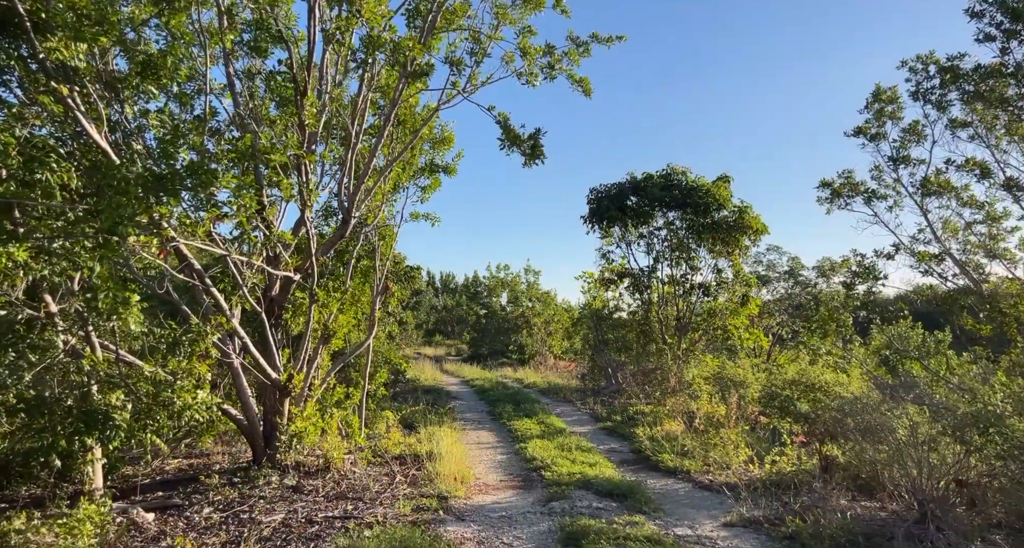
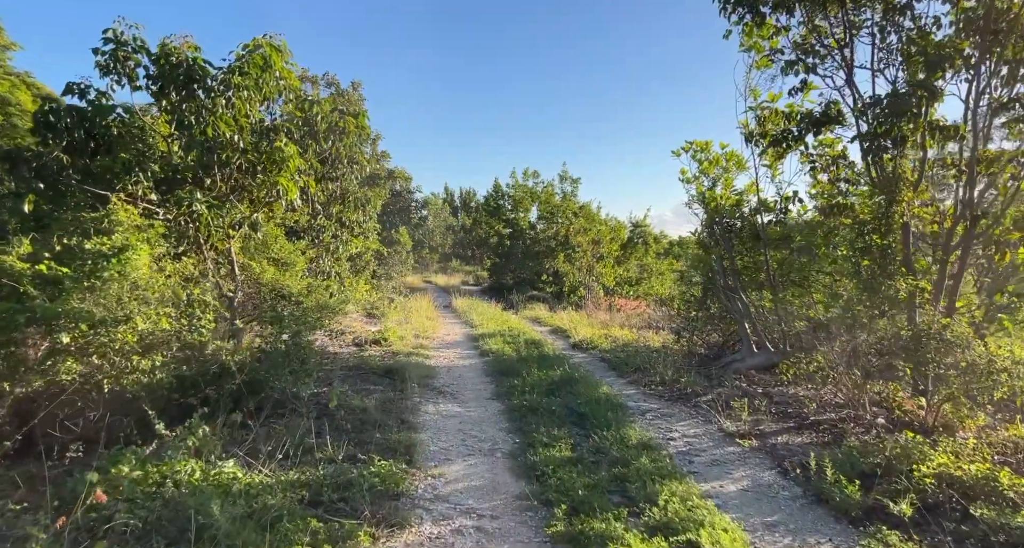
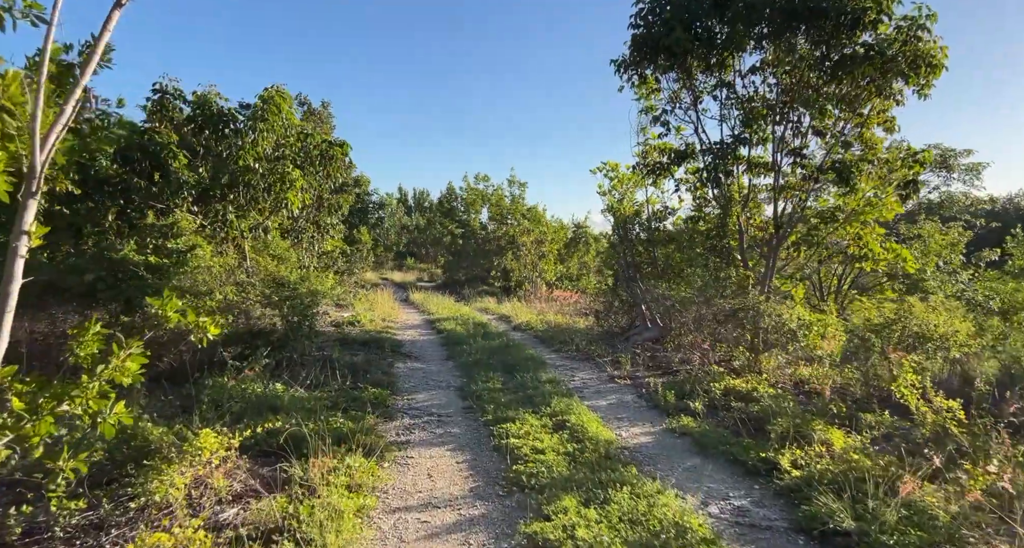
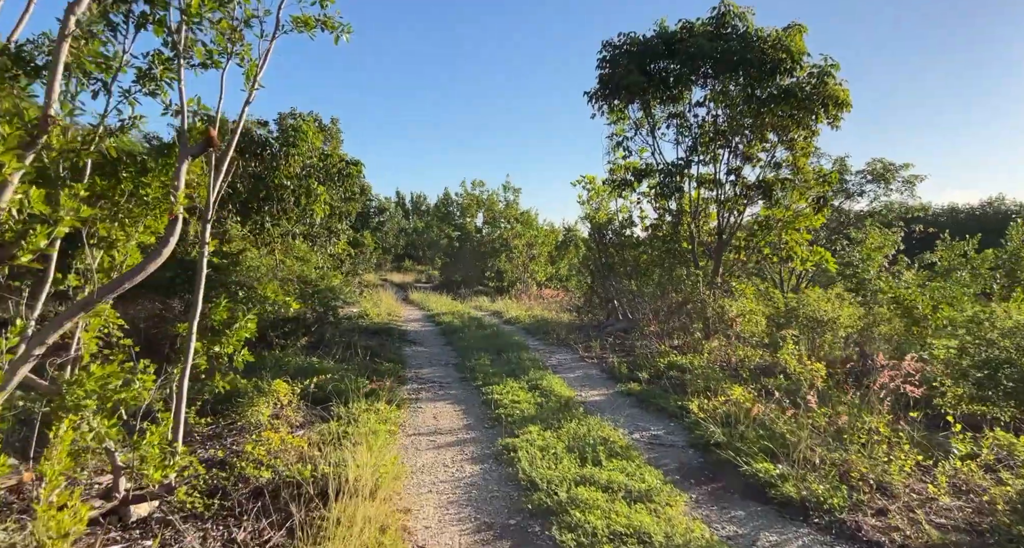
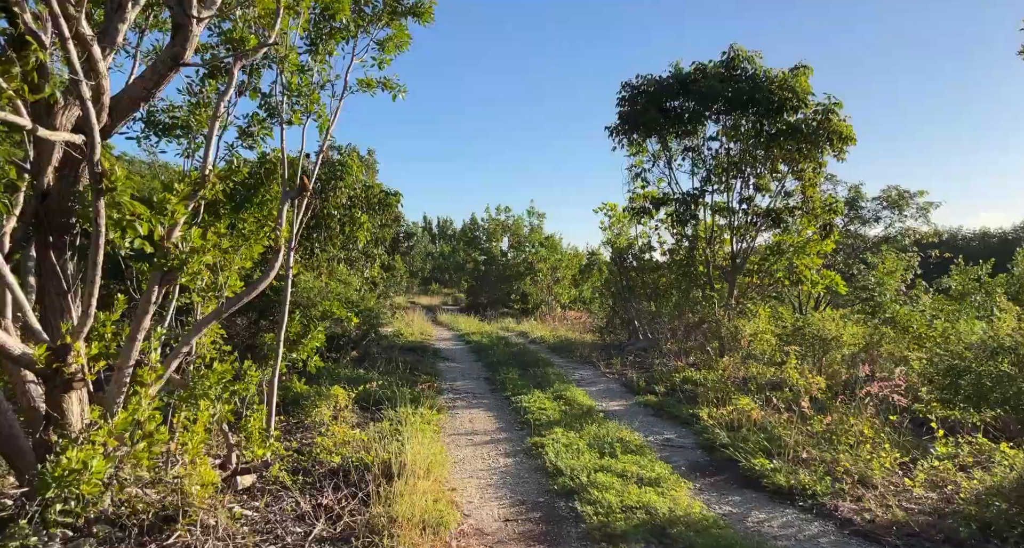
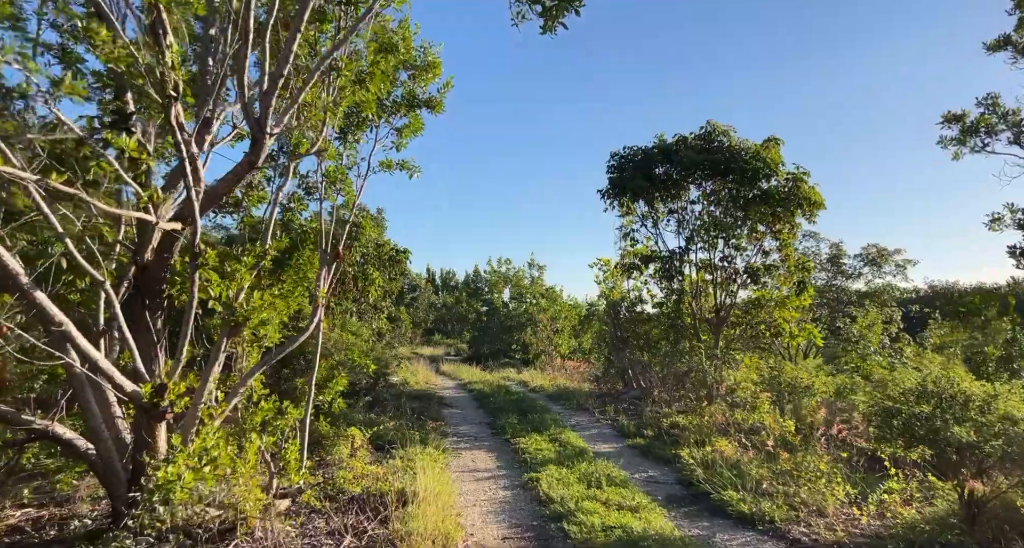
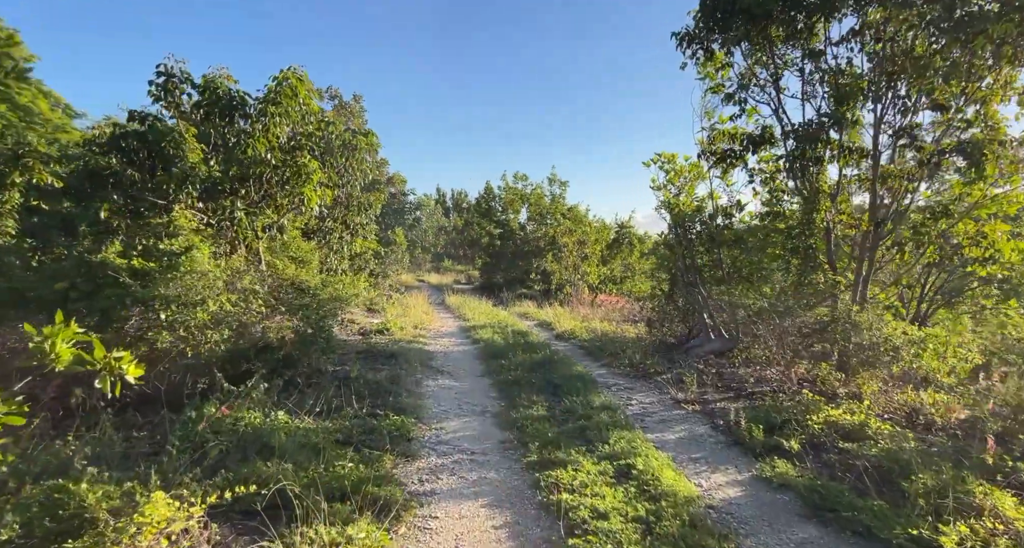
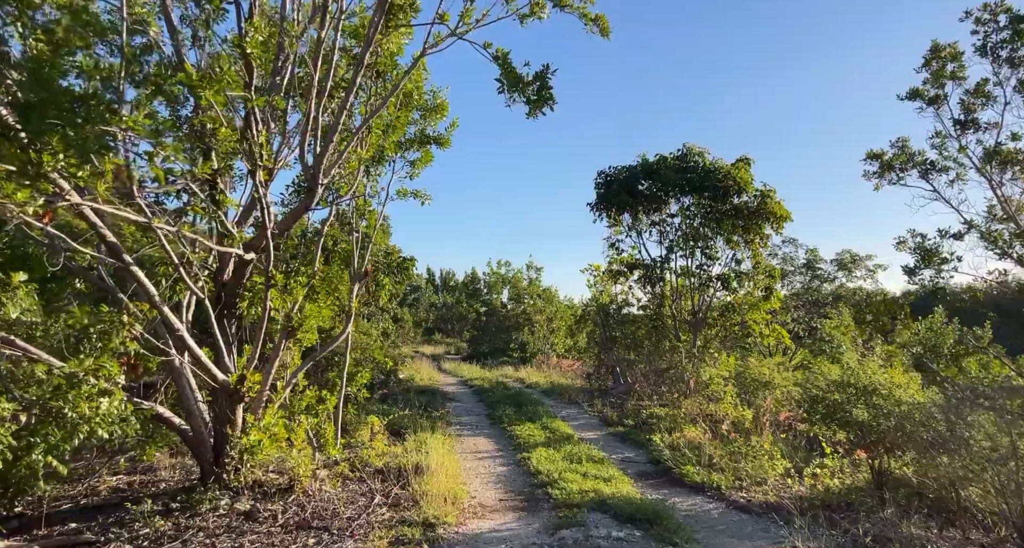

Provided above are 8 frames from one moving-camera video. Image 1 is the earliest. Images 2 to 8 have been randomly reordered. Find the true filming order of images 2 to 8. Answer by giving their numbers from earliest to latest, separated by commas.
8, 6, 5, 4, 3, 7, 2
